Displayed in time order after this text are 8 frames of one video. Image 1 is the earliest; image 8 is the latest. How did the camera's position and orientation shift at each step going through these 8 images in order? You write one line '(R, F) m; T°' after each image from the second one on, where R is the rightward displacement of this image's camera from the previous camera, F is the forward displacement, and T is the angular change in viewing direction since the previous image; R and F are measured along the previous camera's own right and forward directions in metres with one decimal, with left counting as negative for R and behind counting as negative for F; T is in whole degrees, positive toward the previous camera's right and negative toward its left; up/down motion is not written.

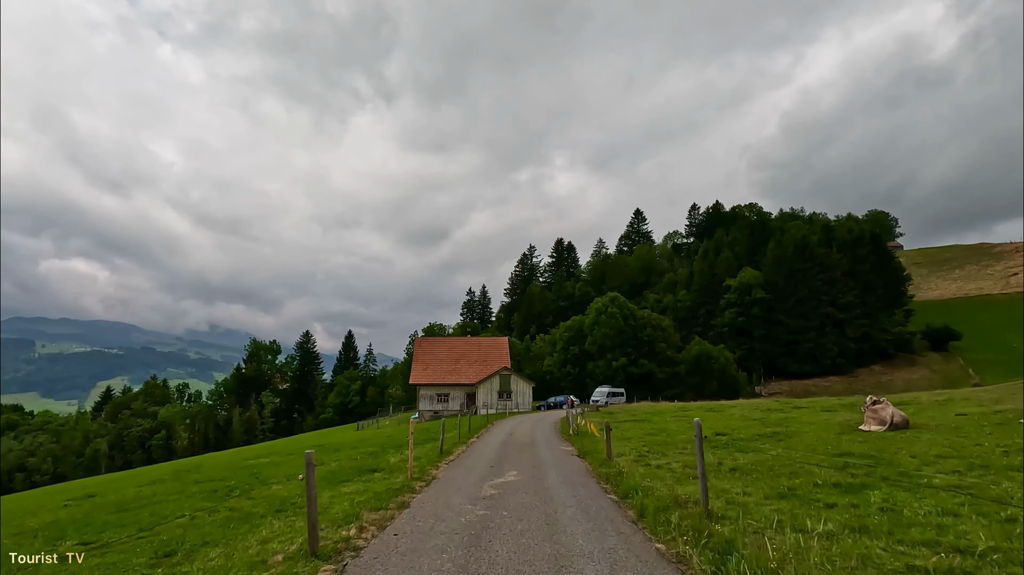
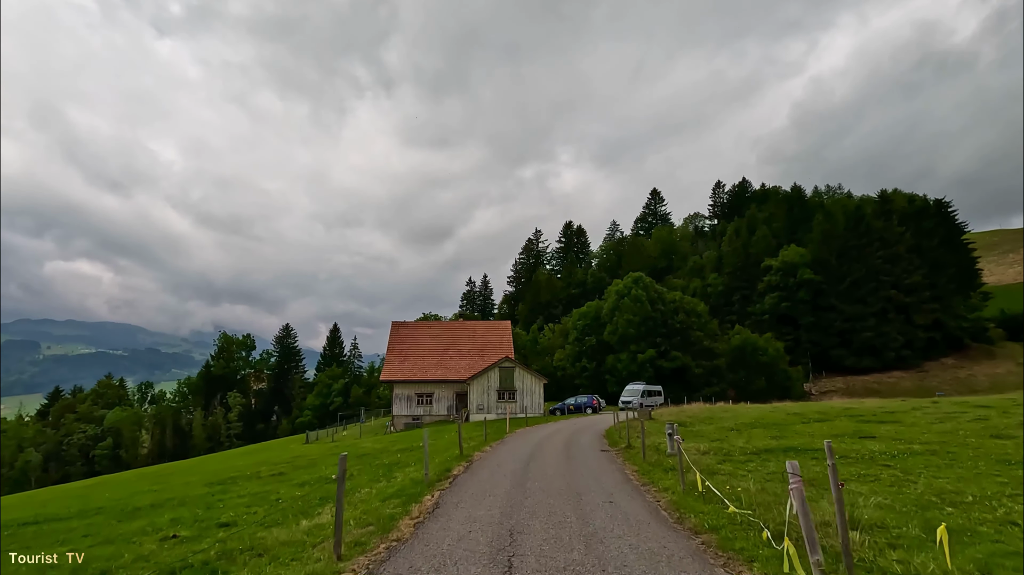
(+0.1, +9.4) m; -1°
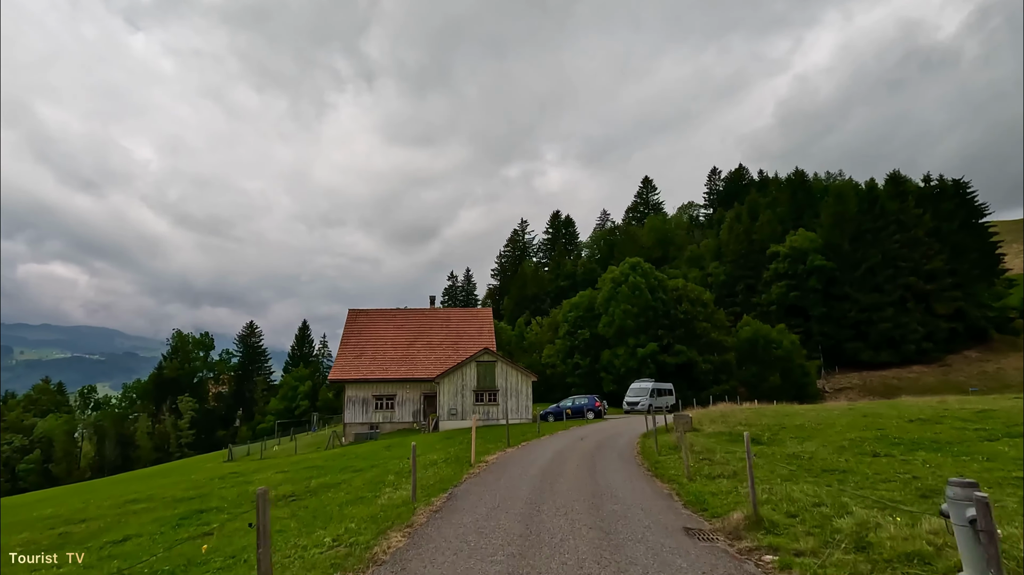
(+0.2, +5.5) m; +1°
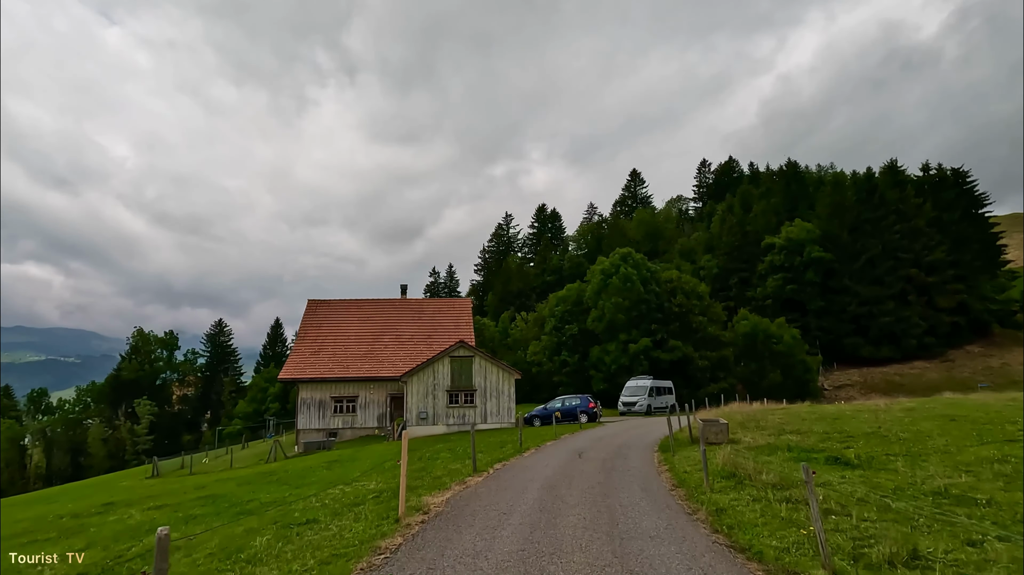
(+0.2, +3.0) m; +2°
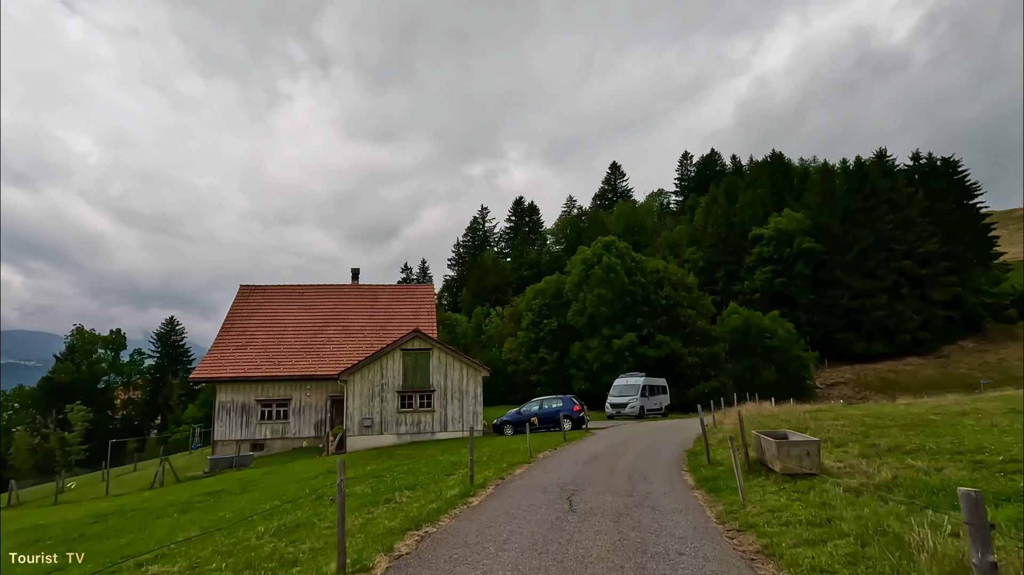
(+0.3, +3.4) m; +2°
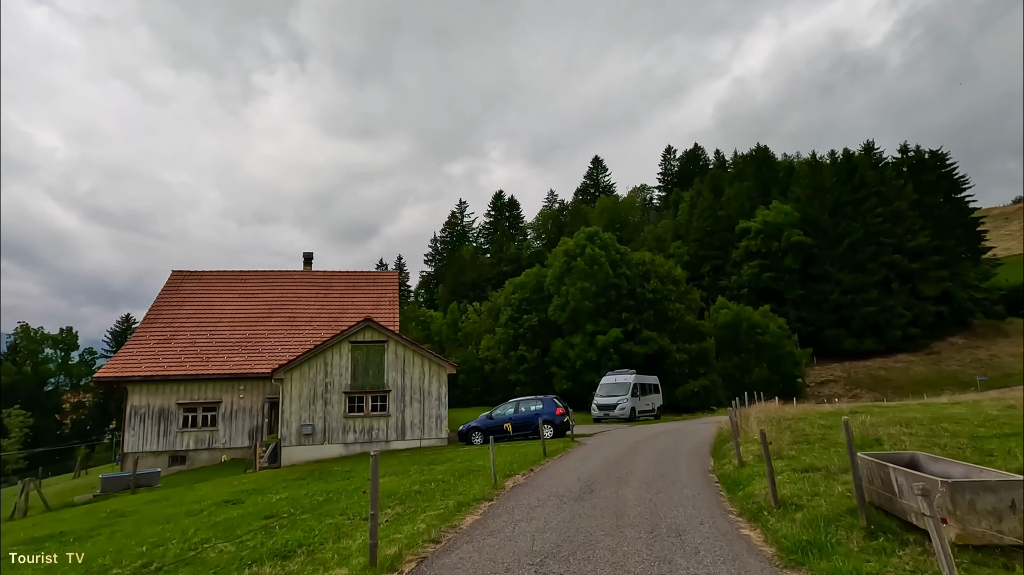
(+0.2, +2.4) m; +2°
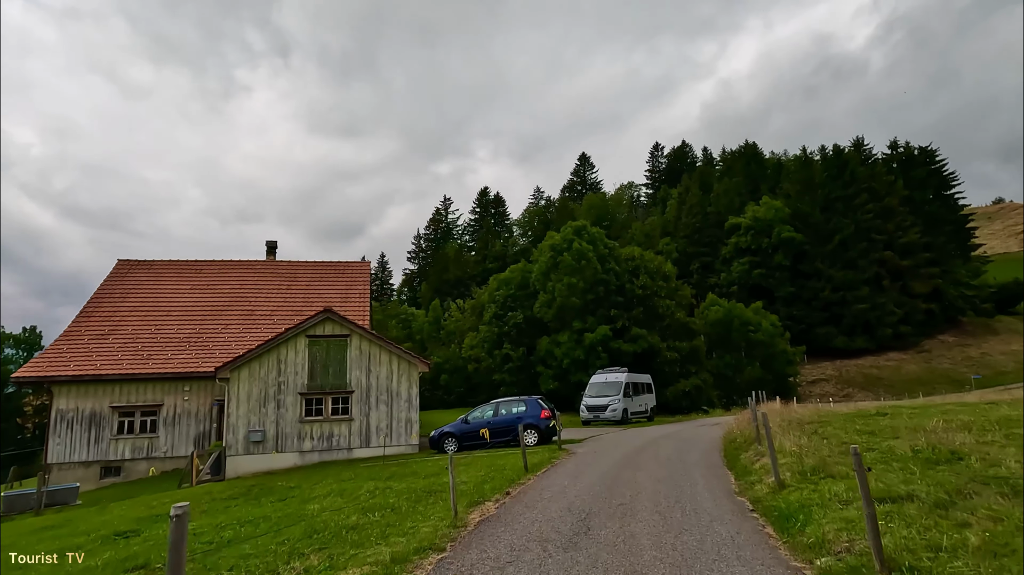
(+0.1, +1.4) m; +1°
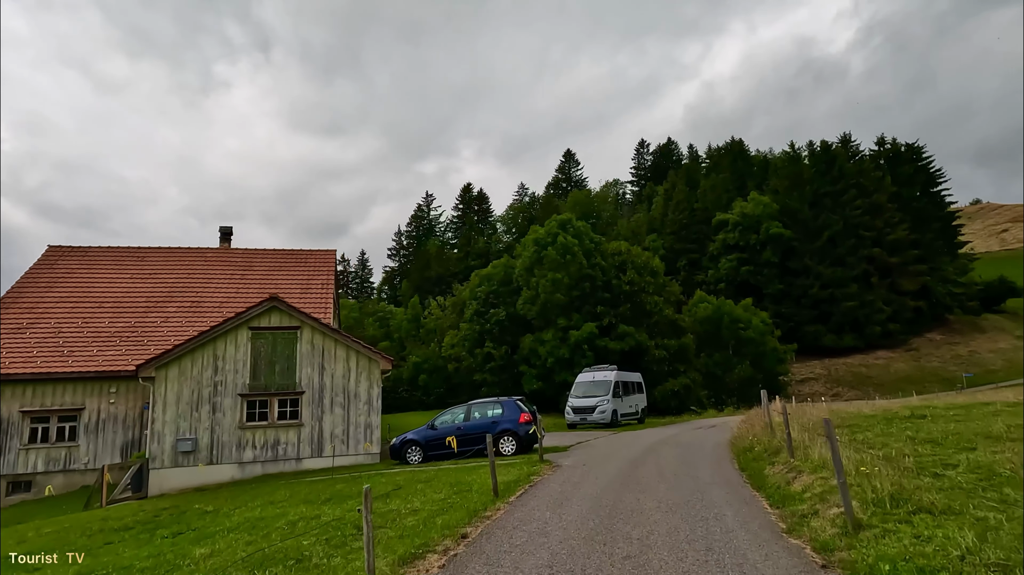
(+0.2, +1.4) m; +2°
